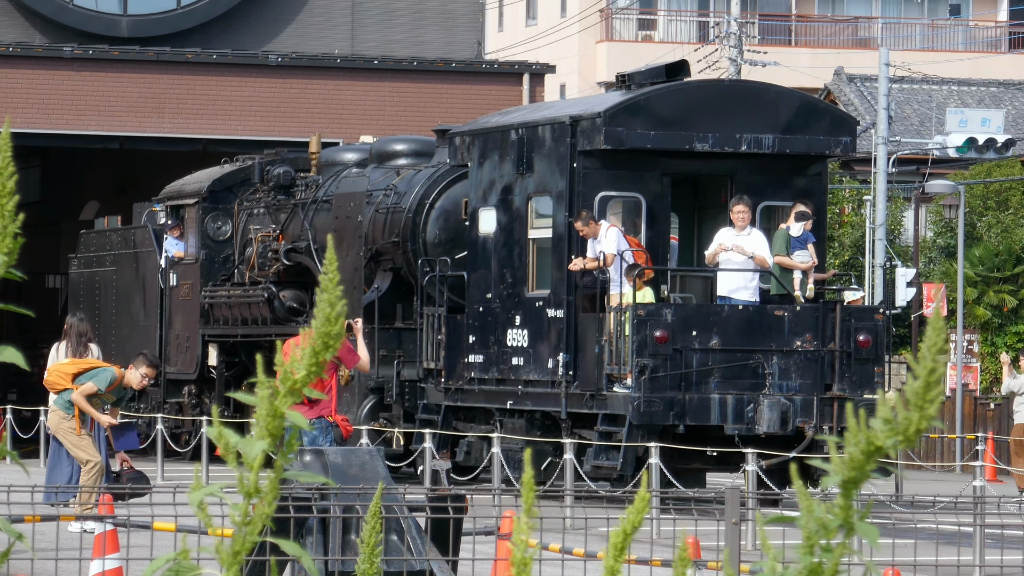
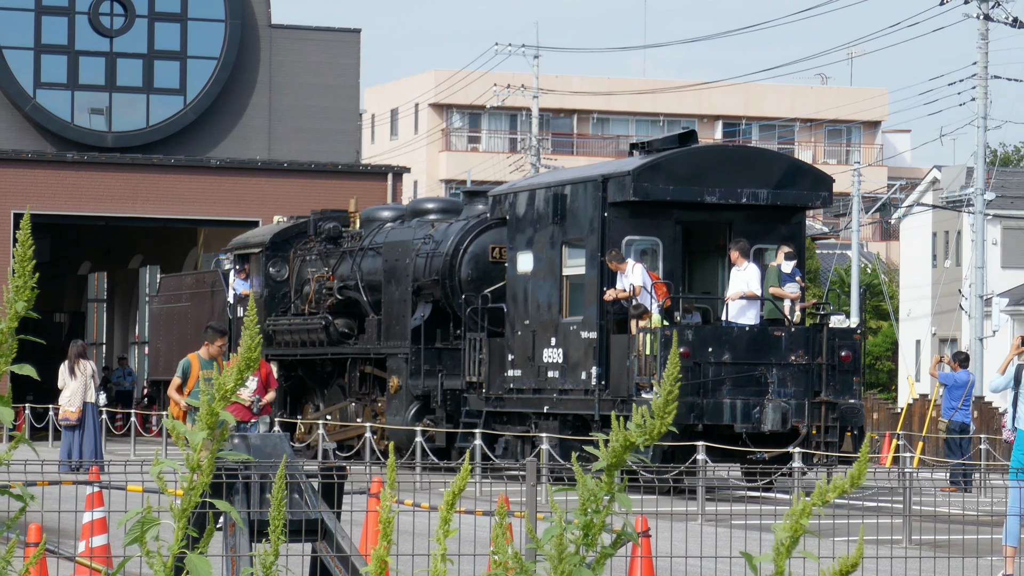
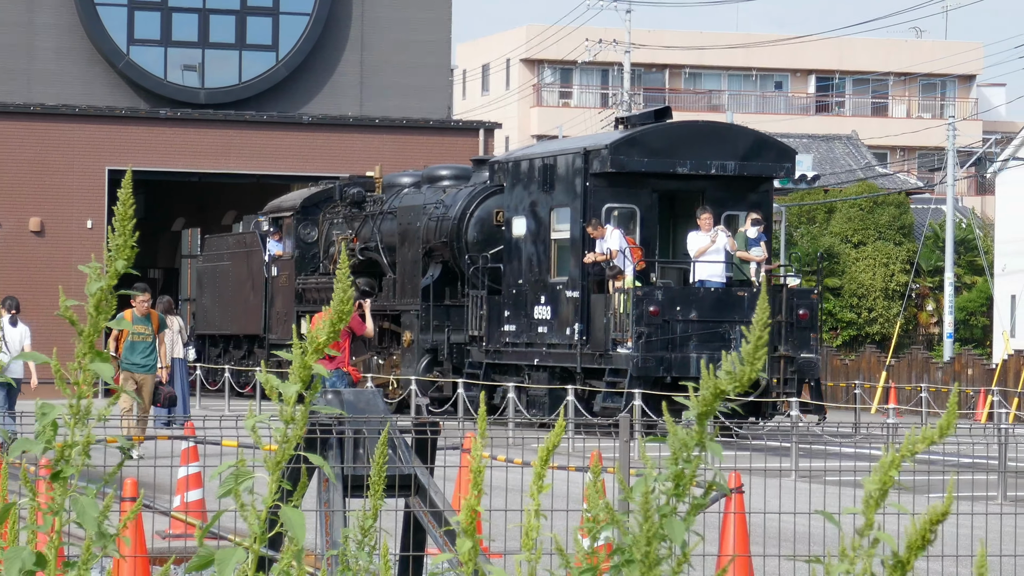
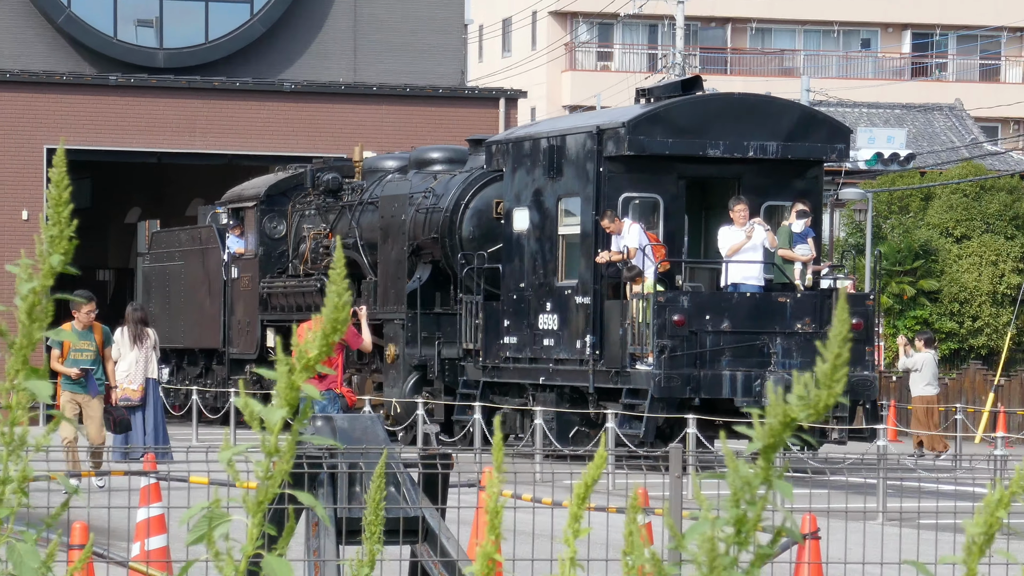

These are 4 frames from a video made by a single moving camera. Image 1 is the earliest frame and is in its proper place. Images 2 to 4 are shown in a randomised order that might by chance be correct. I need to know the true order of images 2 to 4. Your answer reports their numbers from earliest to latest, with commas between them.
4, 3, 2
